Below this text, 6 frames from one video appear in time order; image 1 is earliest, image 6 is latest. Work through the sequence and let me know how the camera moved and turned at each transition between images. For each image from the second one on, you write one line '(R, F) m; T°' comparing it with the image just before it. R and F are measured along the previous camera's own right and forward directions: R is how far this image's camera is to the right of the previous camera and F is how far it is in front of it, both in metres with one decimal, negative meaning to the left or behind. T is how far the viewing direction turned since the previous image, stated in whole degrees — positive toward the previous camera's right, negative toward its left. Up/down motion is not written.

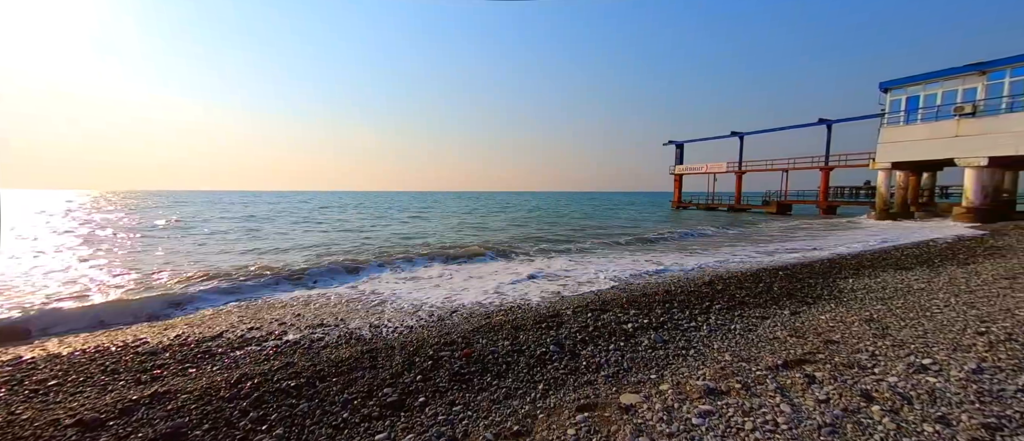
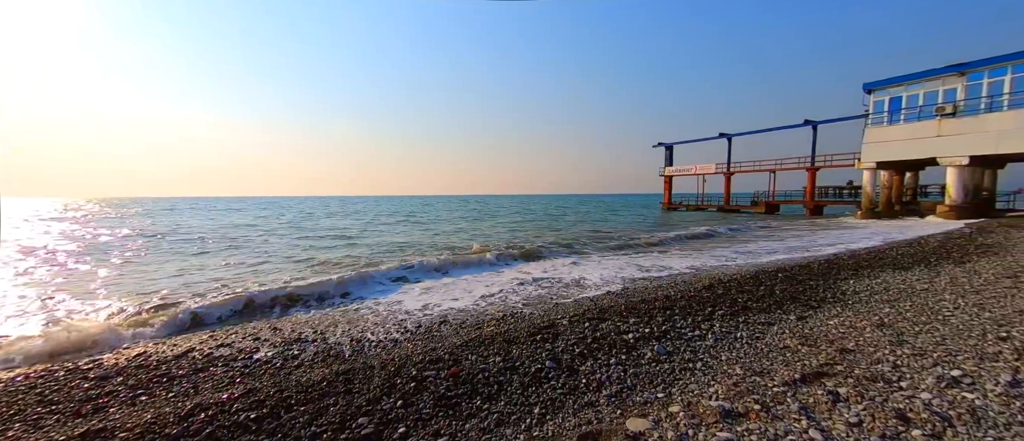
(0.0, +0.4) m; +2°
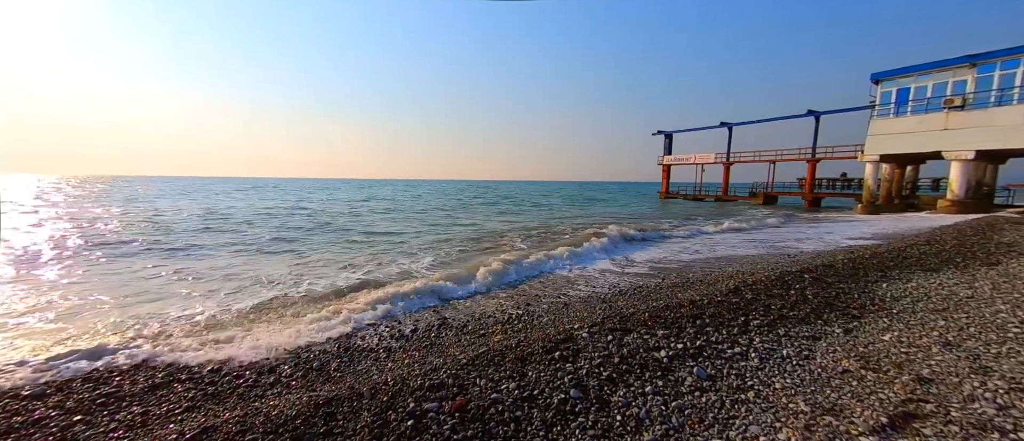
(-0.3, +0.8) m; +1°
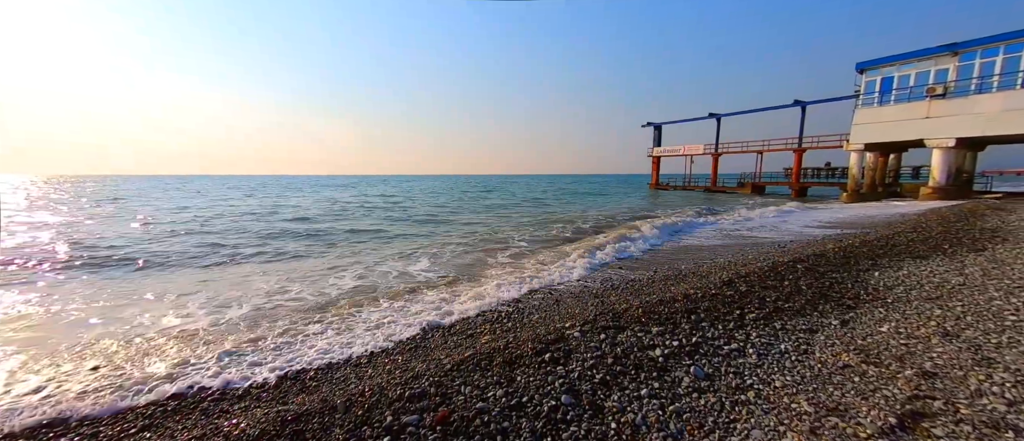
(0.0, +0.3) m; +1°
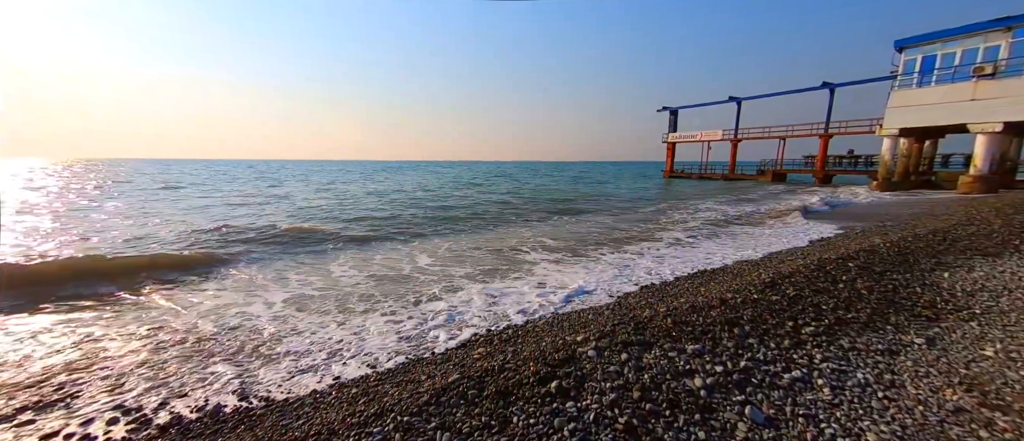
(+0.1, +1.0) m; -2°
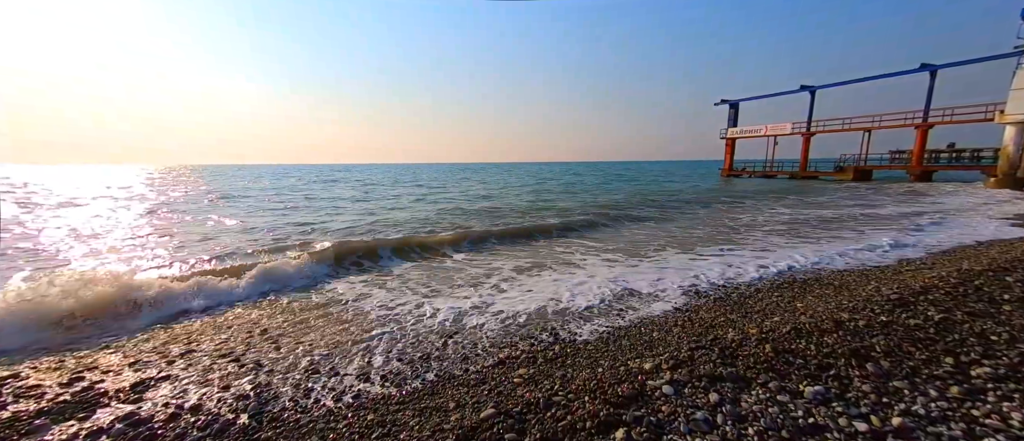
(0.0, +0.9) m; -7°
